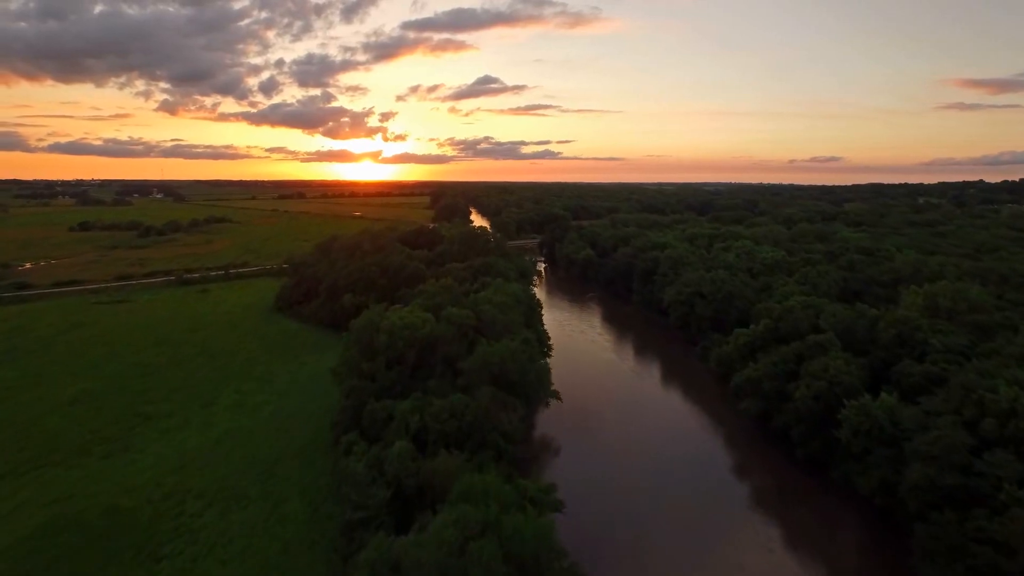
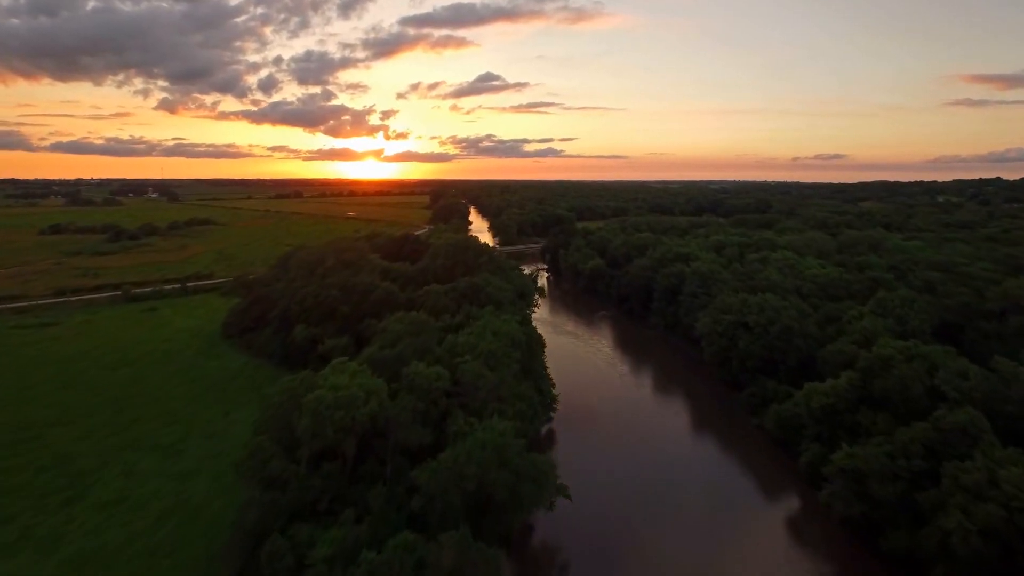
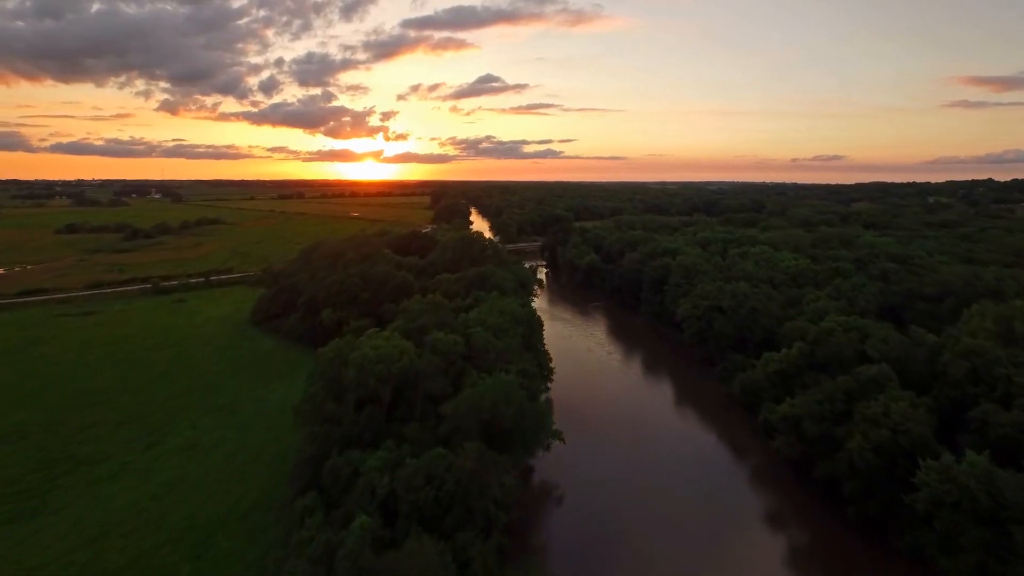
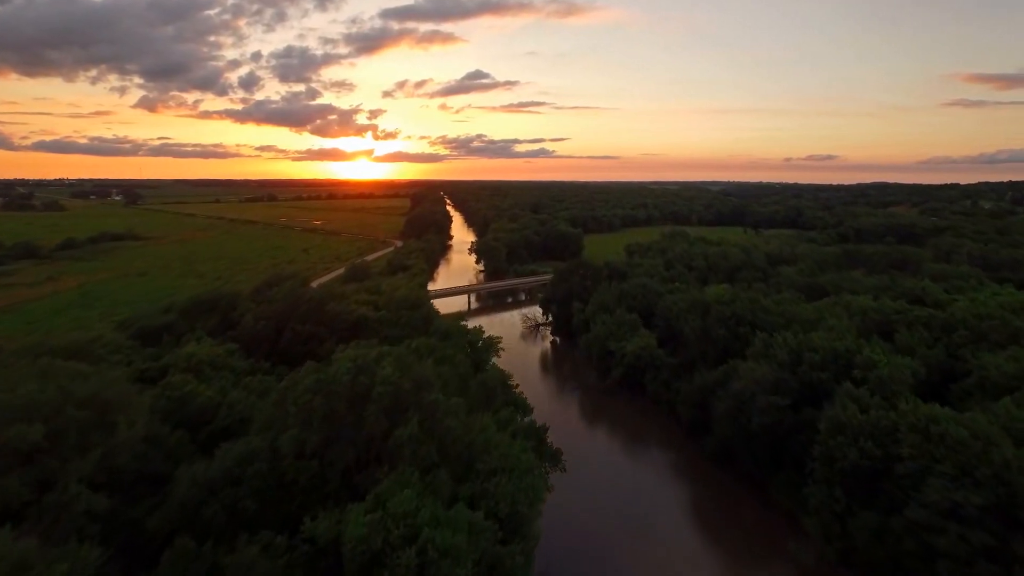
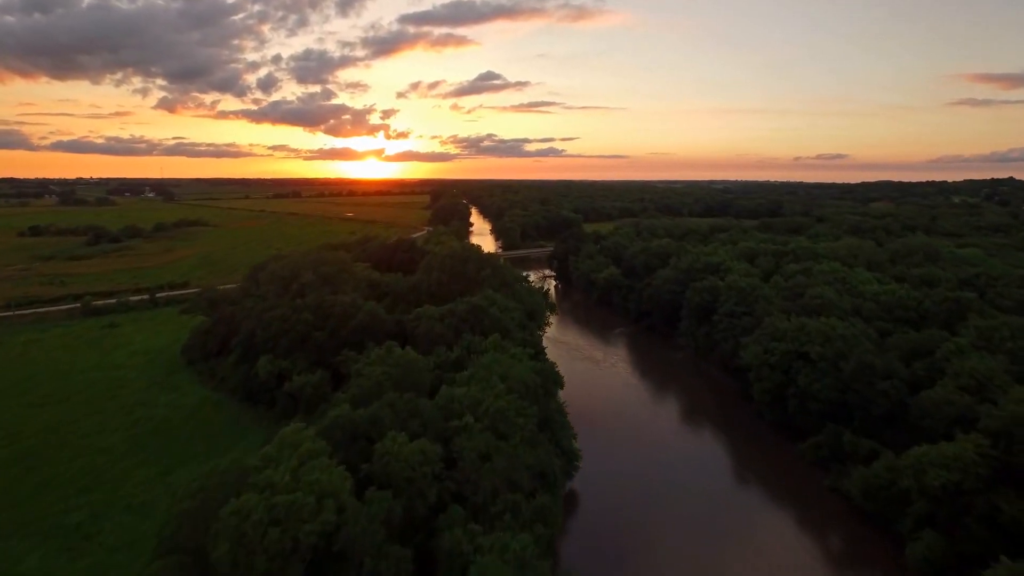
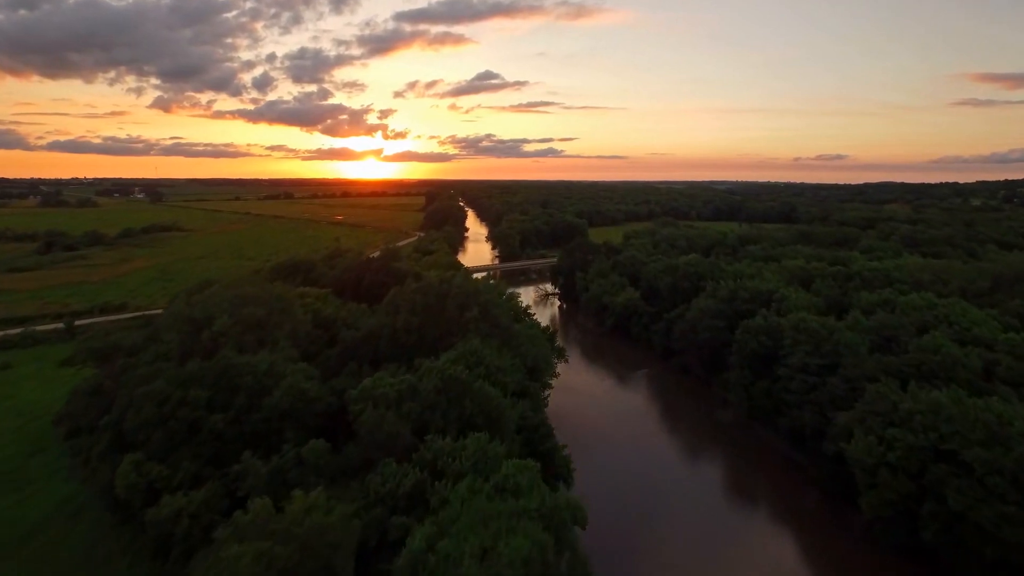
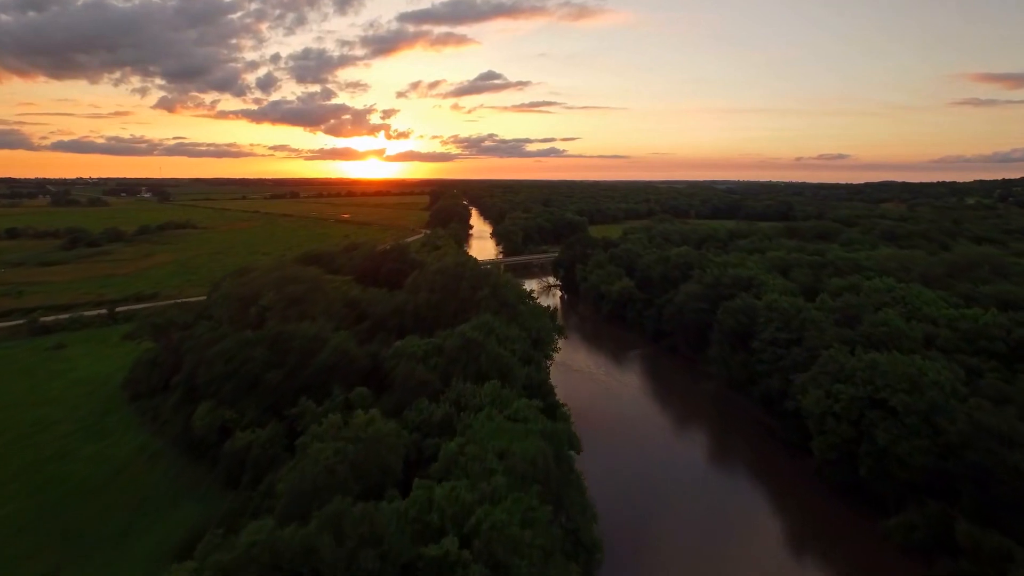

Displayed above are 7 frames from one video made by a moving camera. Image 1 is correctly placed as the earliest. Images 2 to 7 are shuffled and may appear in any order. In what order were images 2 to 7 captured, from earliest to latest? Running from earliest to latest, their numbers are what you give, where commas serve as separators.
3, 2, 5, 7, 6, 4
